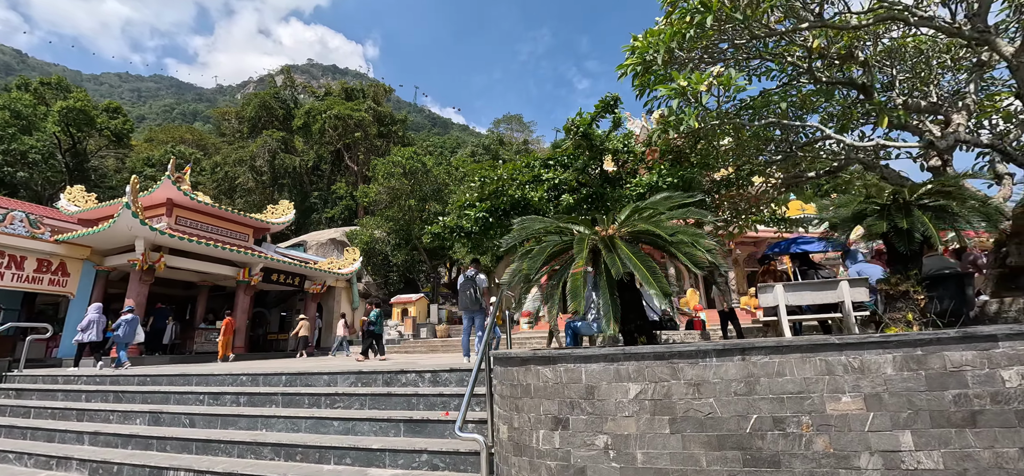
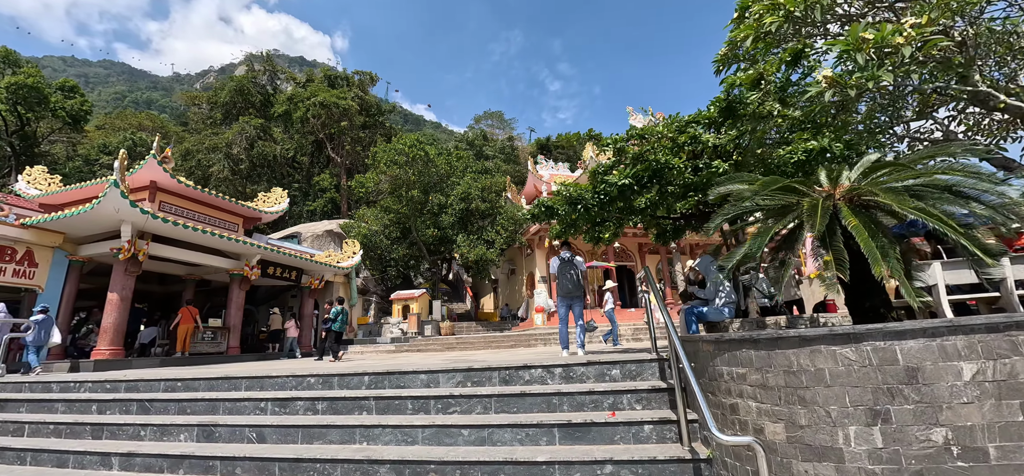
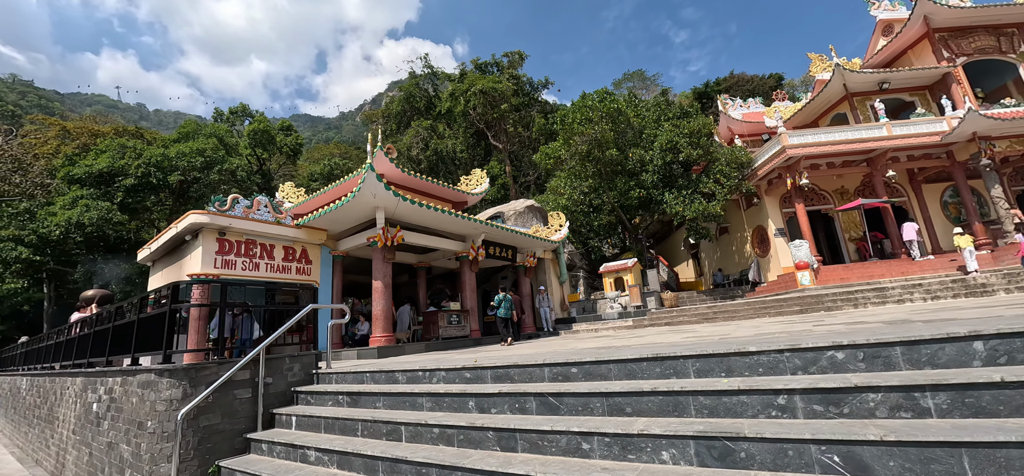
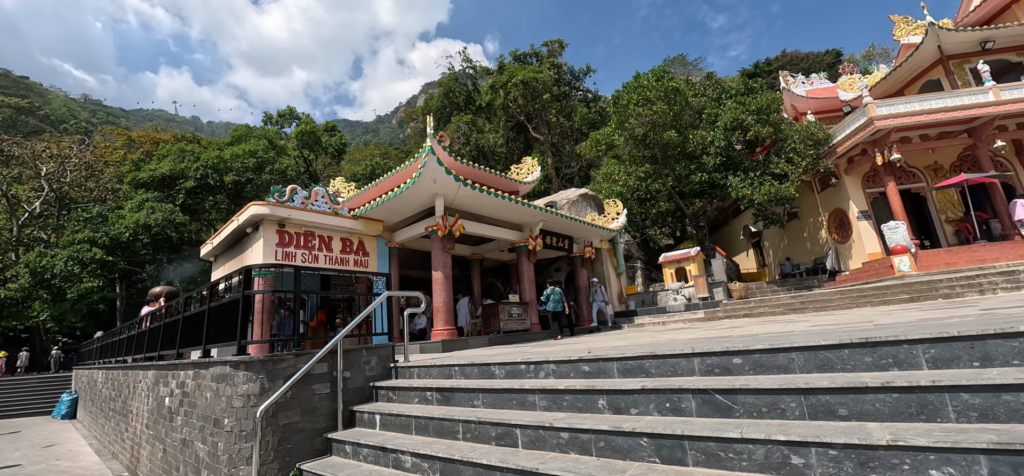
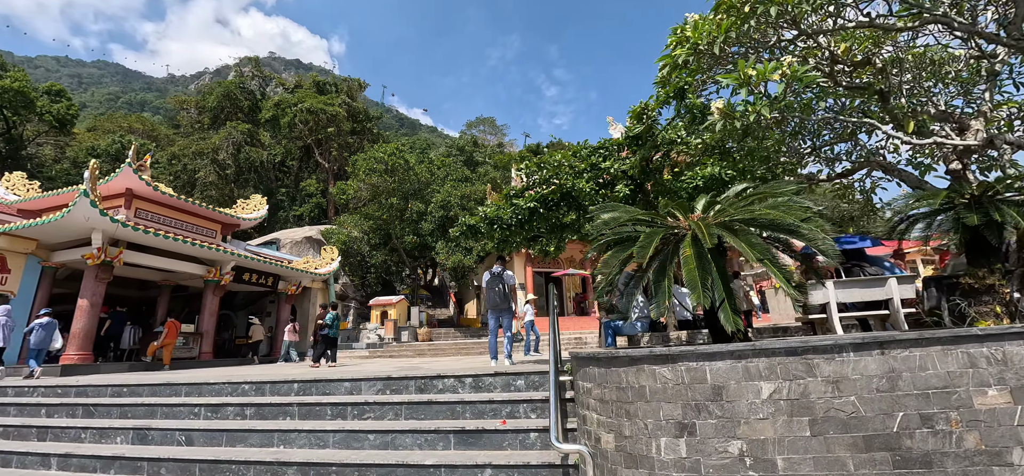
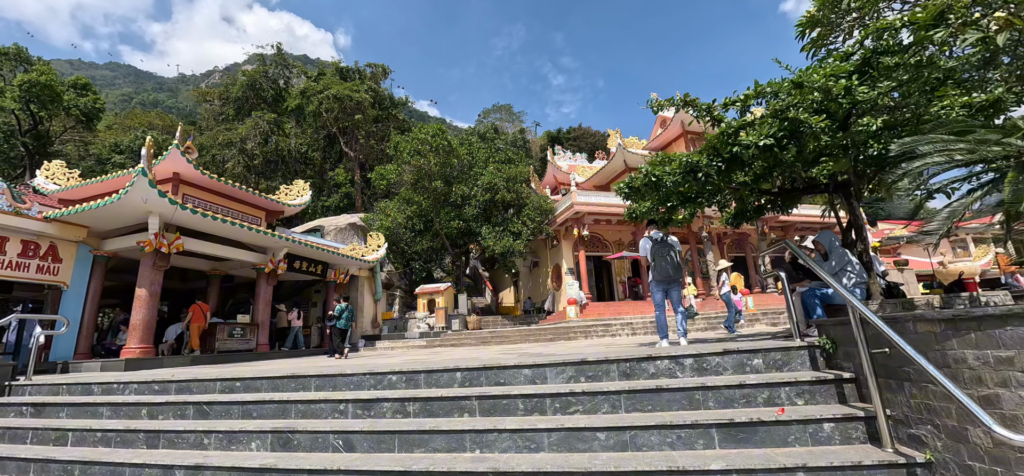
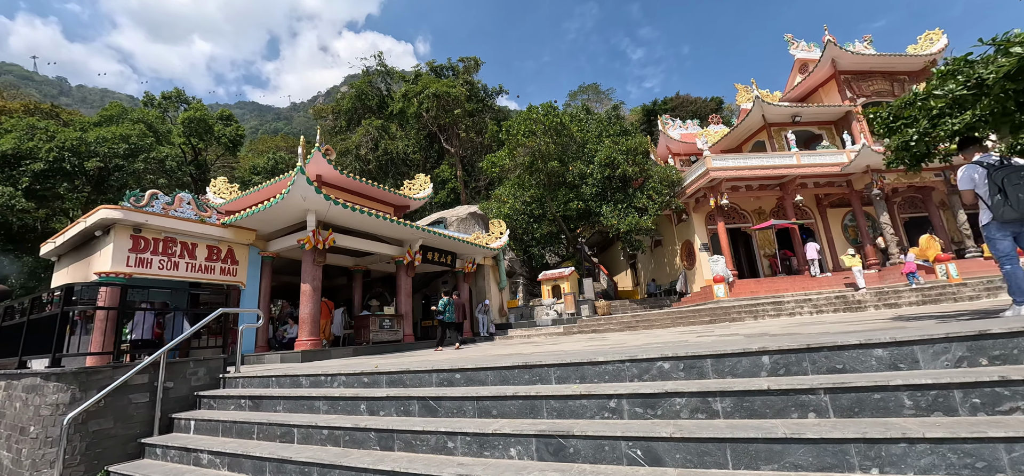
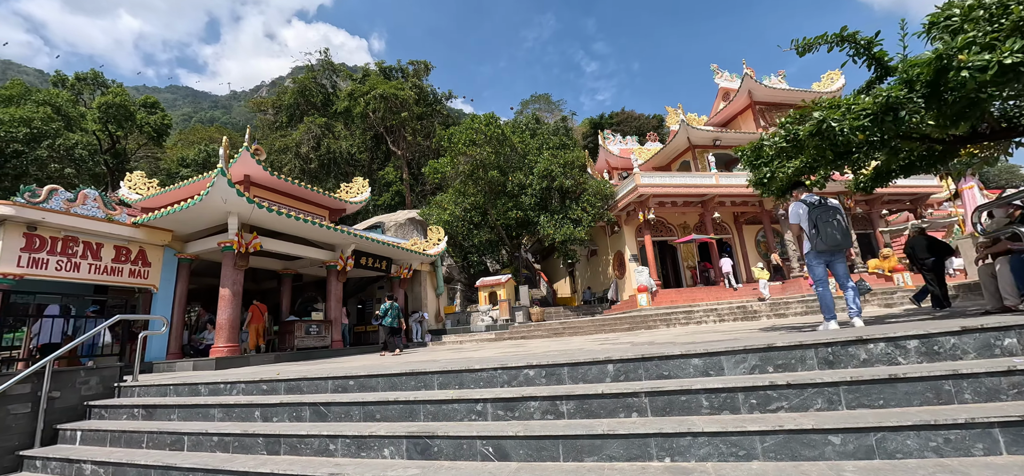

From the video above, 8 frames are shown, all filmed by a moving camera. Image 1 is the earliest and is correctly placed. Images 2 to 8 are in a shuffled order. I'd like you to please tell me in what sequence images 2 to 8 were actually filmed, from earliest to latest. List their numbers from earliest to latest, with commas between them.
5, 2, 6, 8, 7, 3, 4
